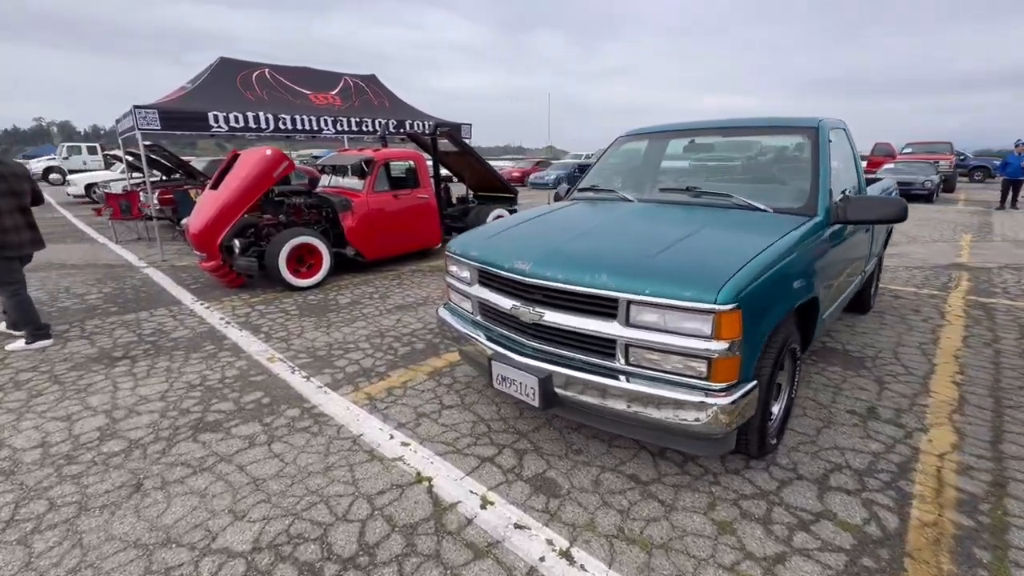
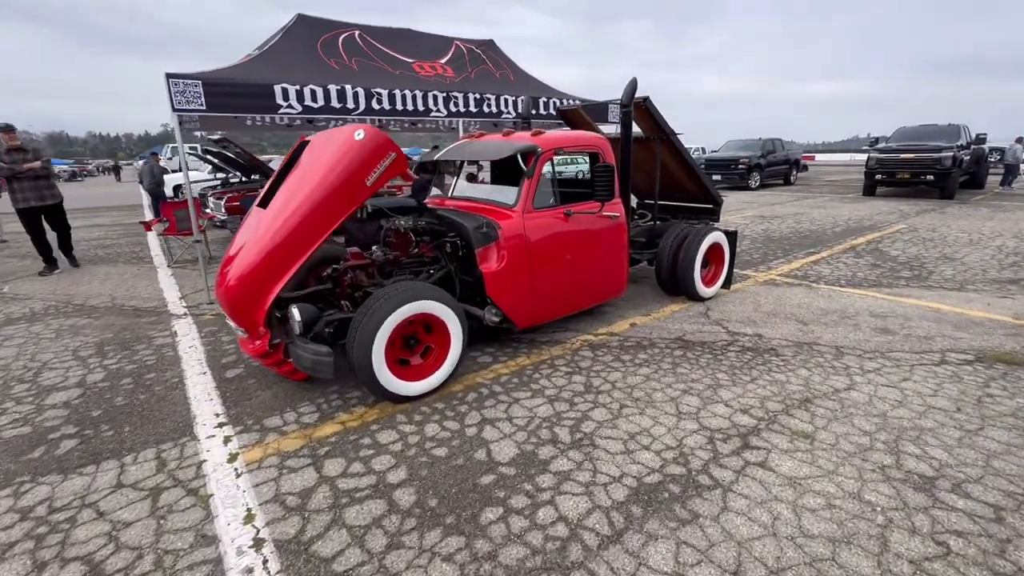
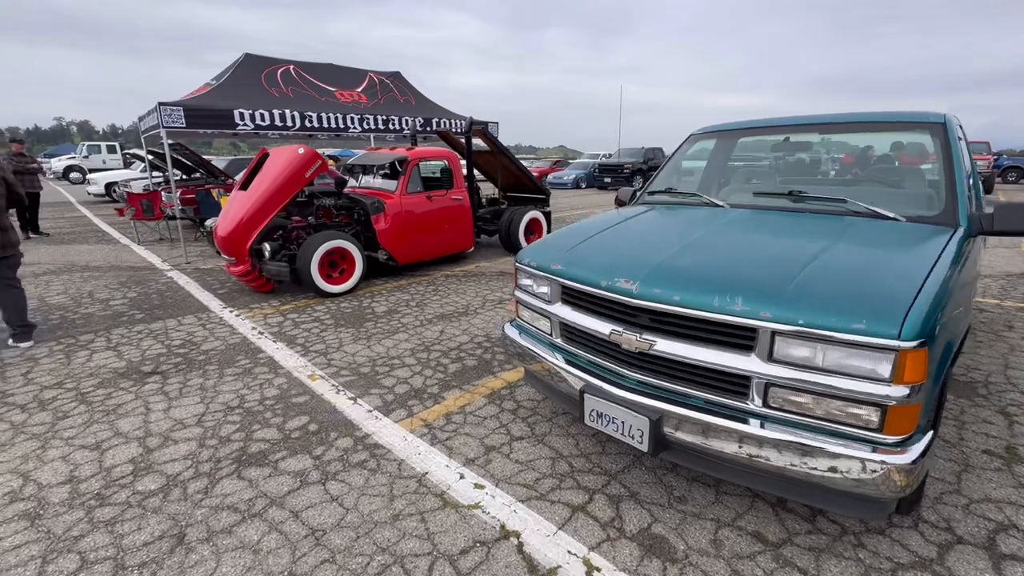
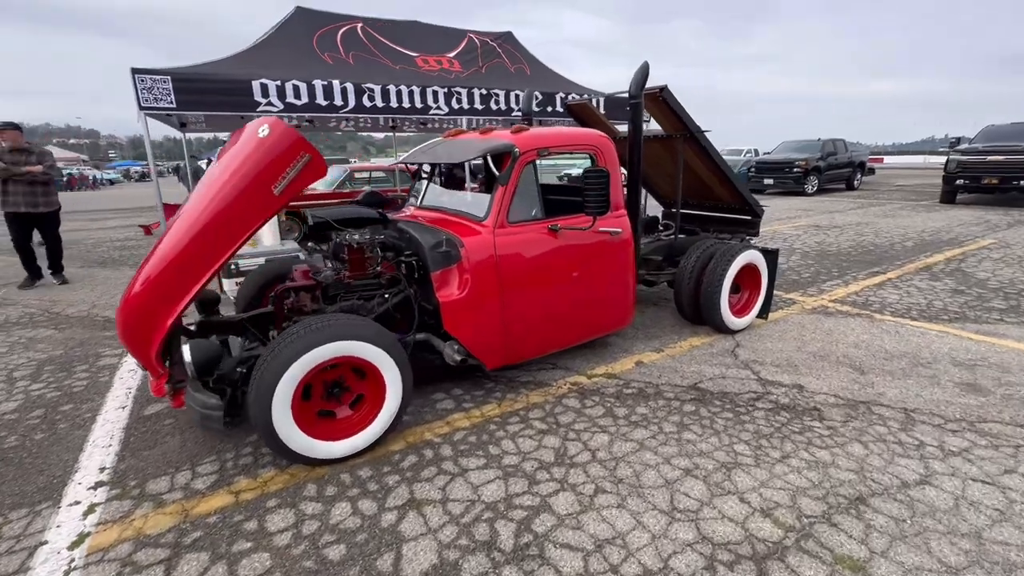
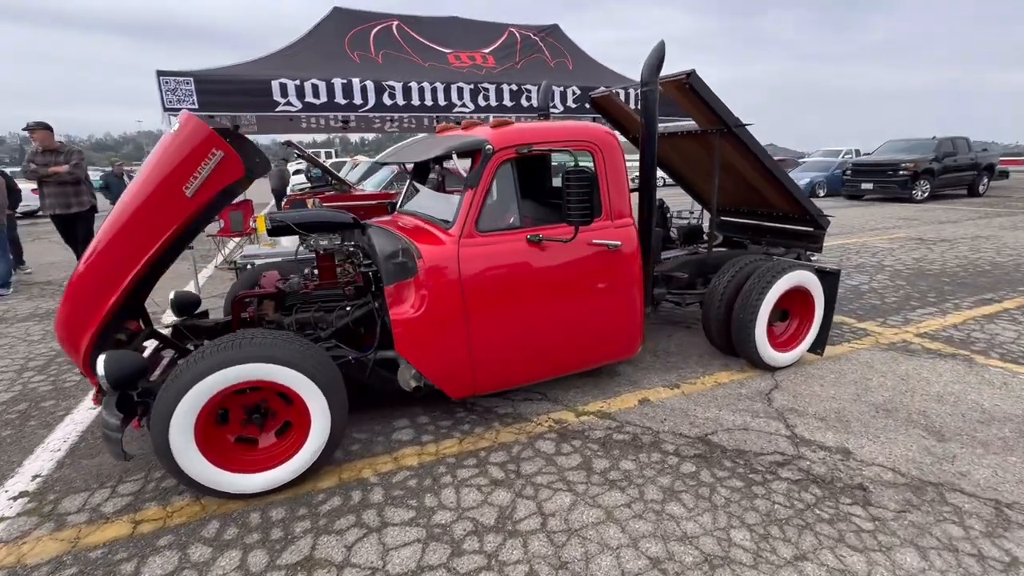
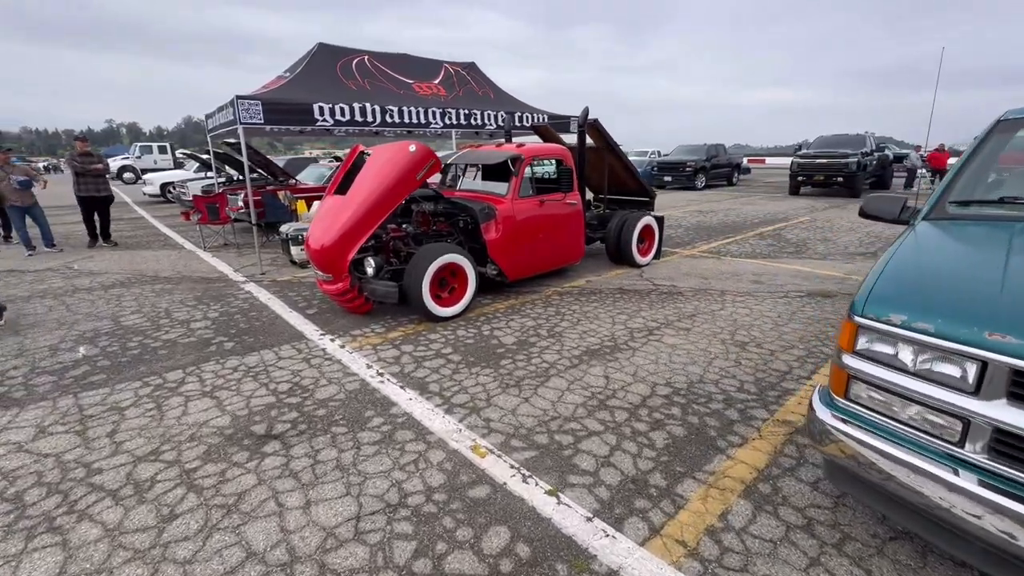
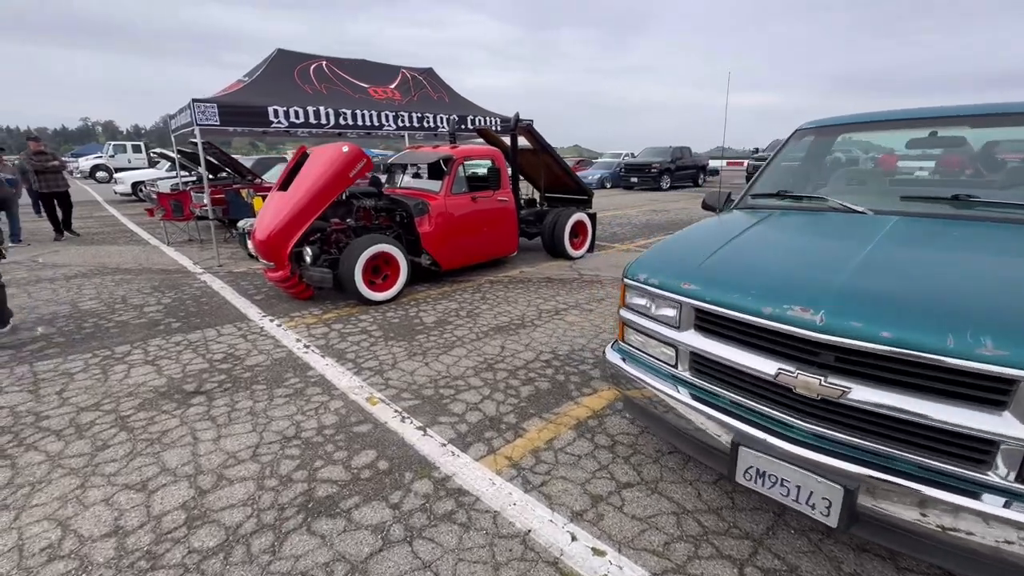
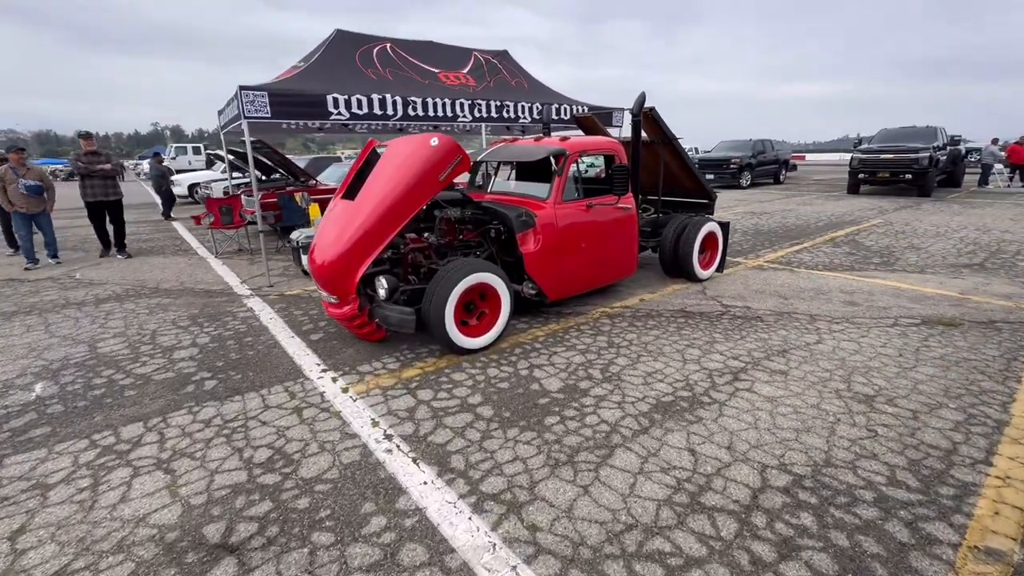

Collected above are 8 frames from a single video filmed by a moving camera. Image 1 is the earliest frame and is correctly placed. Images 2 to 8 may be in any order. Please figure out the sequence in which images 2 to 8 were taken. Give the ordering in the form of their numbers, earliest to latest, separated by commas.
3, 7, 6, 8, 2, 4, 5
